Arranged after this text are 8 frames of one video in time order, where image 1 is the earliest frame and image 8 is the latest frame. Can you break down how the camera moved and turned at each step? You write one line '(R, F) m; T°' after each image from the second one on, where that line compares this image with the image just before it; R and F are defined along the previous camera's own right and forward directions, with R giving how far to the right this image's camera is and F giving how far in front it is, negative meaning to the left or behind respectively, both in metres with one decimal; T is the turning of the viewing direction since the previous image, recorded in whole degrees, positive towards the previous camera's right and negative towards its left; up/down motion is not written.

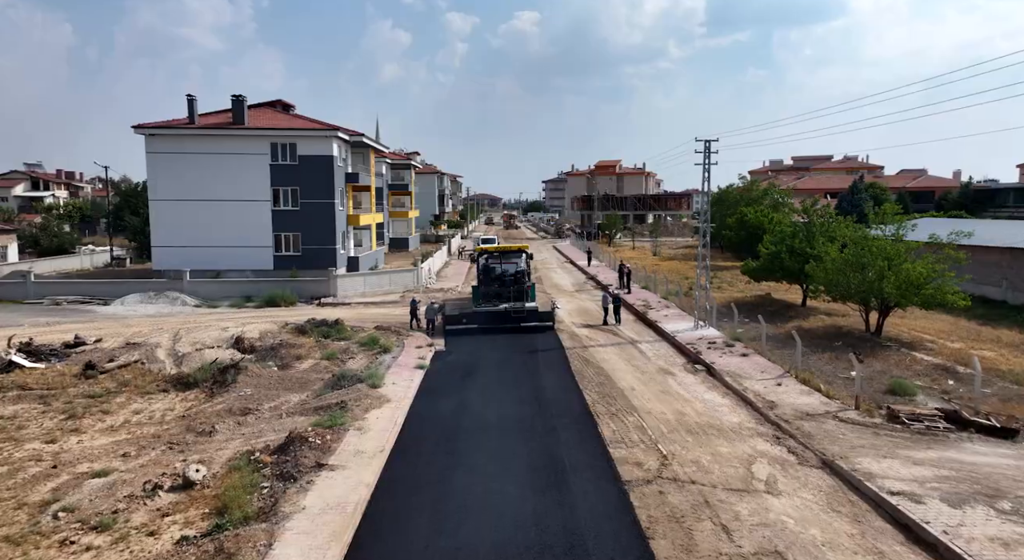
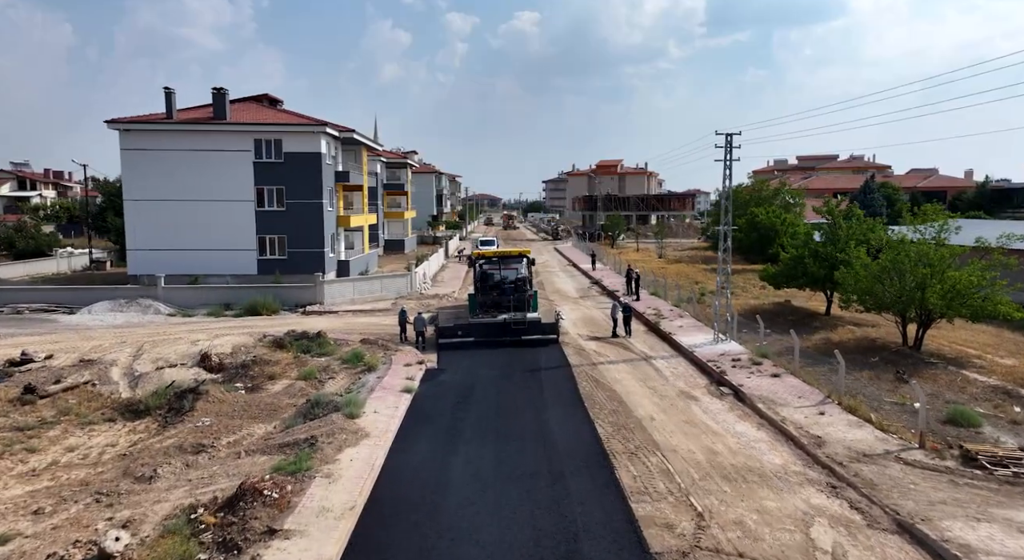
(0.0, +2.2) m; 0°
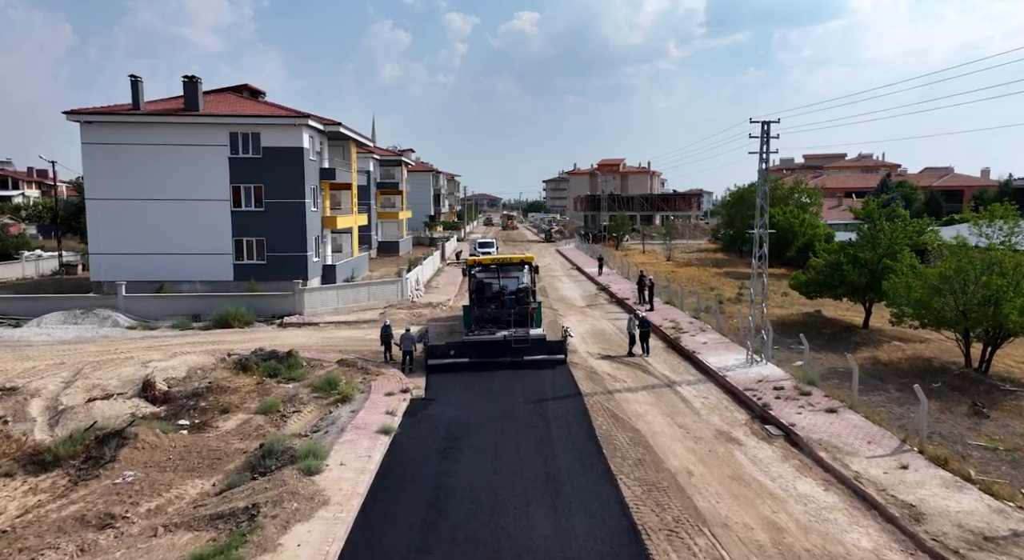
(0.0, +2.9) m; 0°
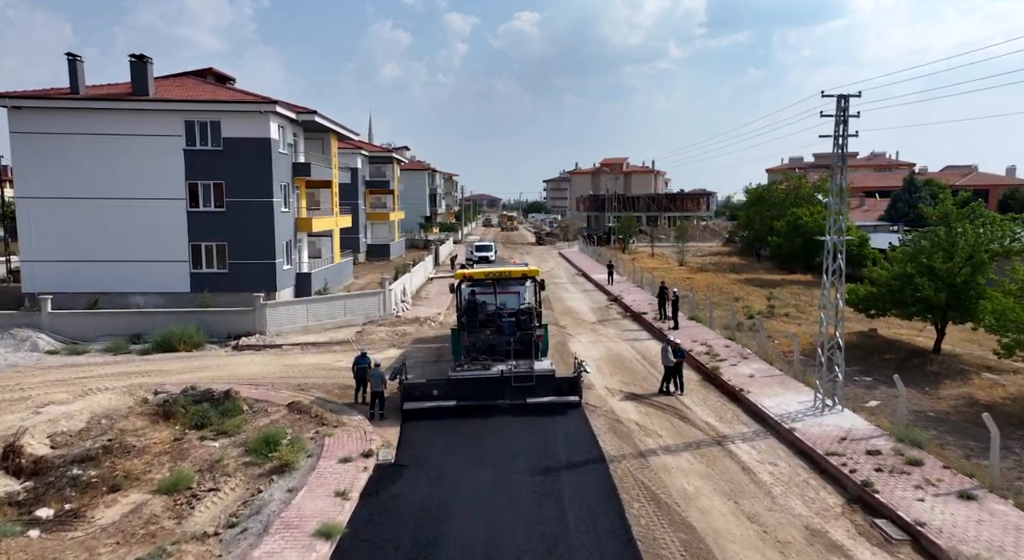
(0.0, +4.2) m; 0°
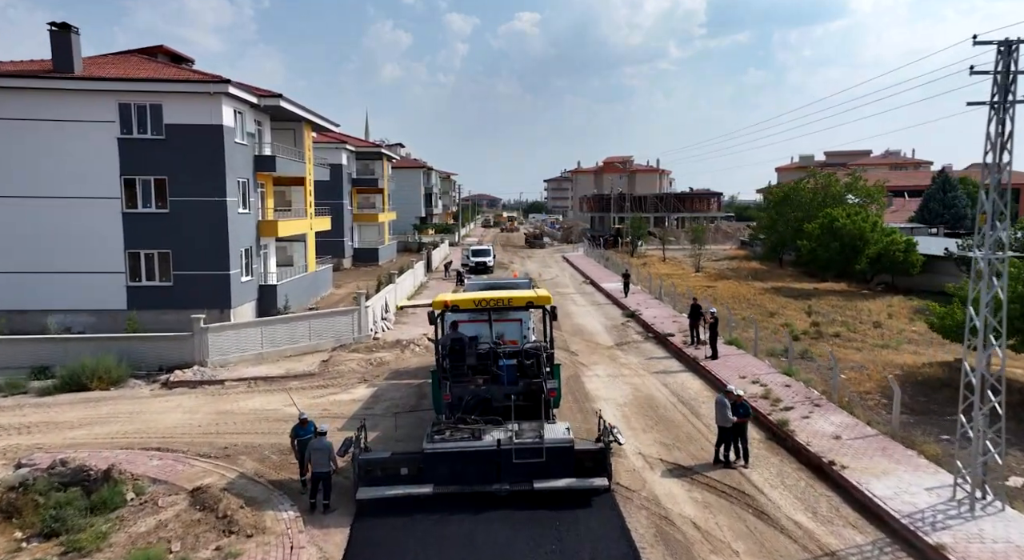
(0.0, +4.5) m; 0°
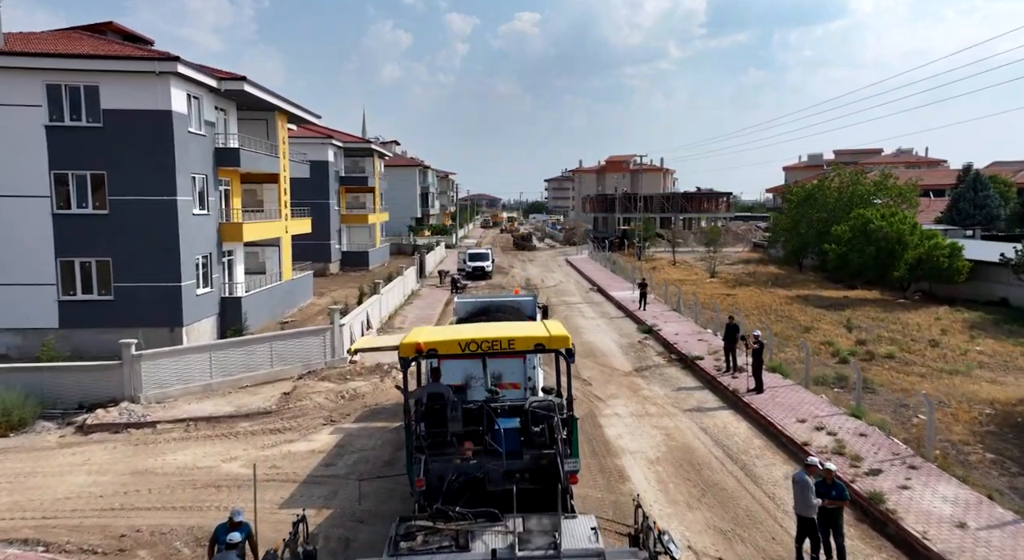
(0.0, +3.4) m; 0°
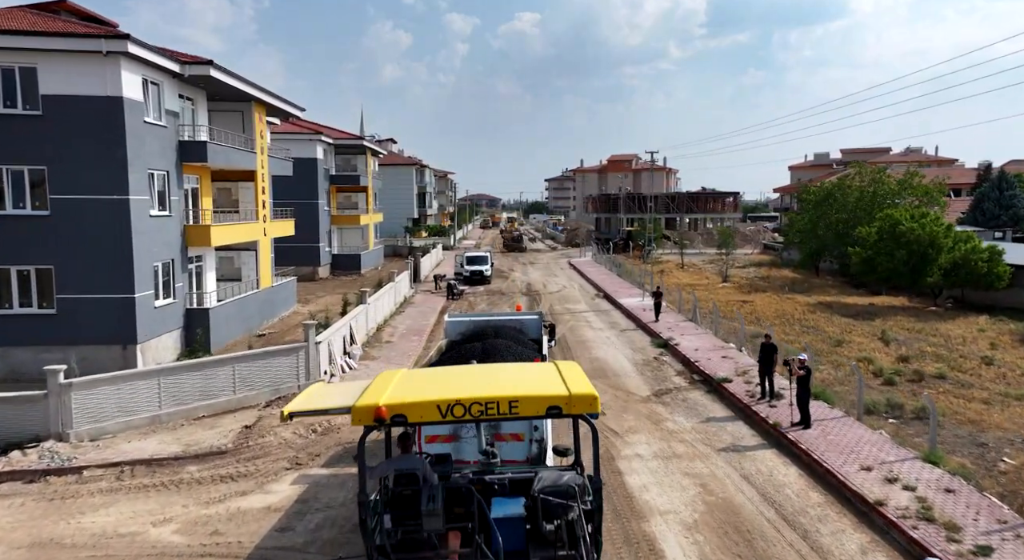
(0.0, +2.4) m; 0°
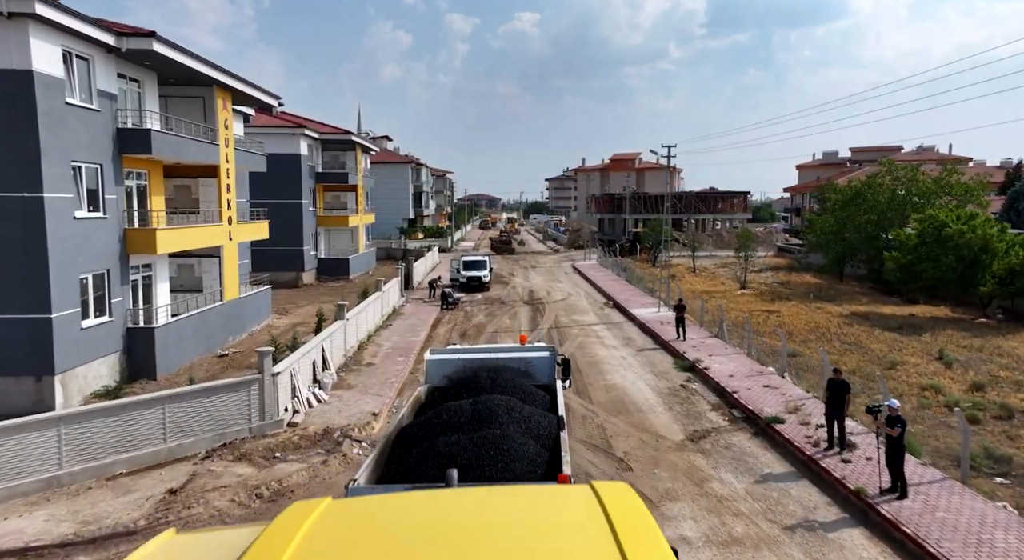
(0.0, +3.2) m; 0°
